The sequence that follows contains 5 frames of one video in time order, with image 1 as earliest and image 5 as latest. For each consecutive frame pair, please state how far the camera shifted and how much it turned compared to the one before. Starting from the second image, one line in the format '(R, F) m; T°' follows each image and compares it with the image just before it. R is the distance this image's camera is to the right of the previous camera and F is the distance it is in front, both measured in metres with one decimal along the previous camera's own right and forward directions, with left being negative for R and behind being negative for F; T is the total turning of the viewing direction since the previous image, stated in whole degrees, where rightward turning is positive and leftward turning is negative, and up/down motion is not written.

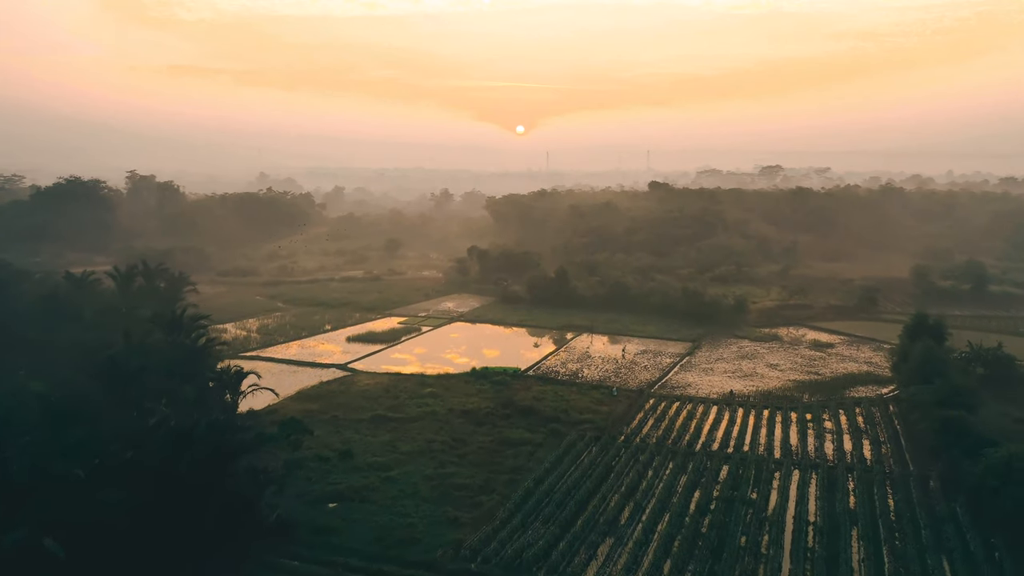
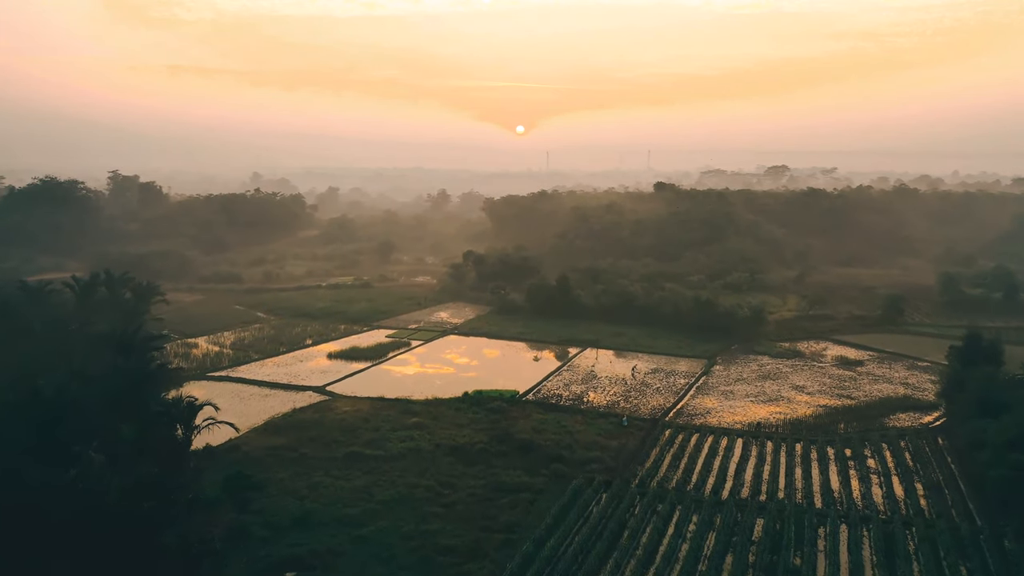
(+0.1, +2.3) m; 0°
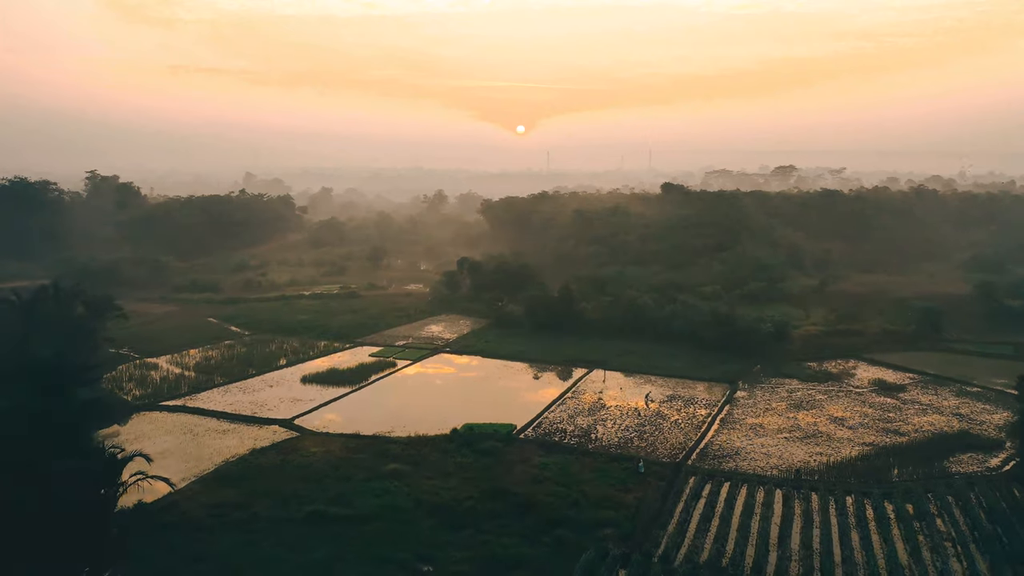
(+0.1, +2.6) m; 0°
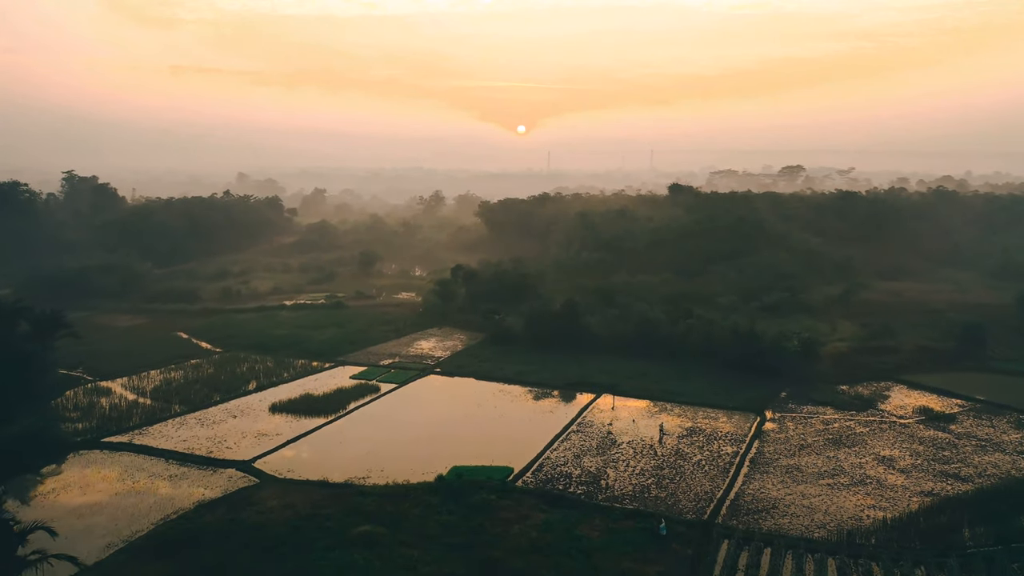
(+0.1, +2.5) m; 0°
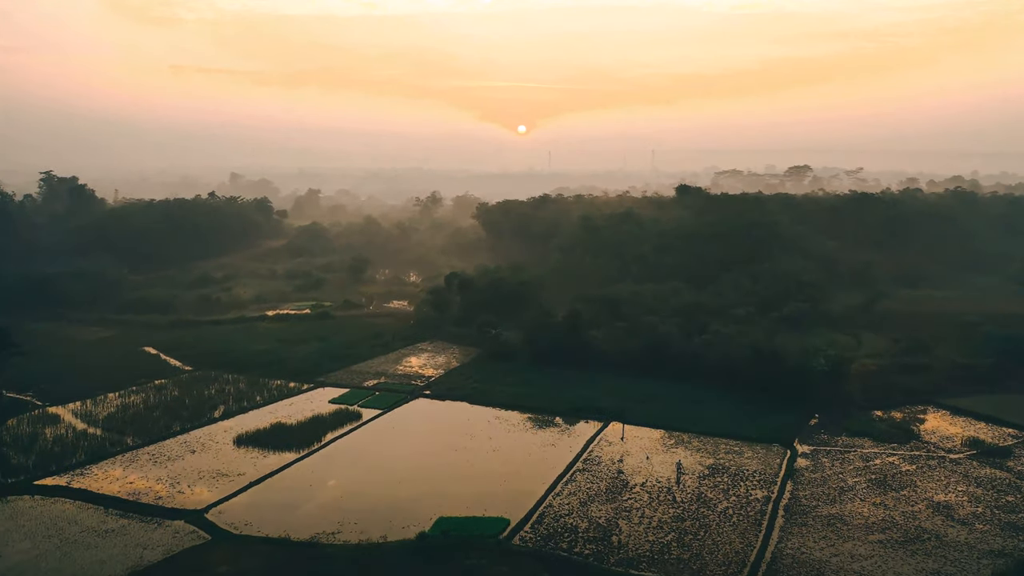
(+0.1, +2.1) m; 0°
